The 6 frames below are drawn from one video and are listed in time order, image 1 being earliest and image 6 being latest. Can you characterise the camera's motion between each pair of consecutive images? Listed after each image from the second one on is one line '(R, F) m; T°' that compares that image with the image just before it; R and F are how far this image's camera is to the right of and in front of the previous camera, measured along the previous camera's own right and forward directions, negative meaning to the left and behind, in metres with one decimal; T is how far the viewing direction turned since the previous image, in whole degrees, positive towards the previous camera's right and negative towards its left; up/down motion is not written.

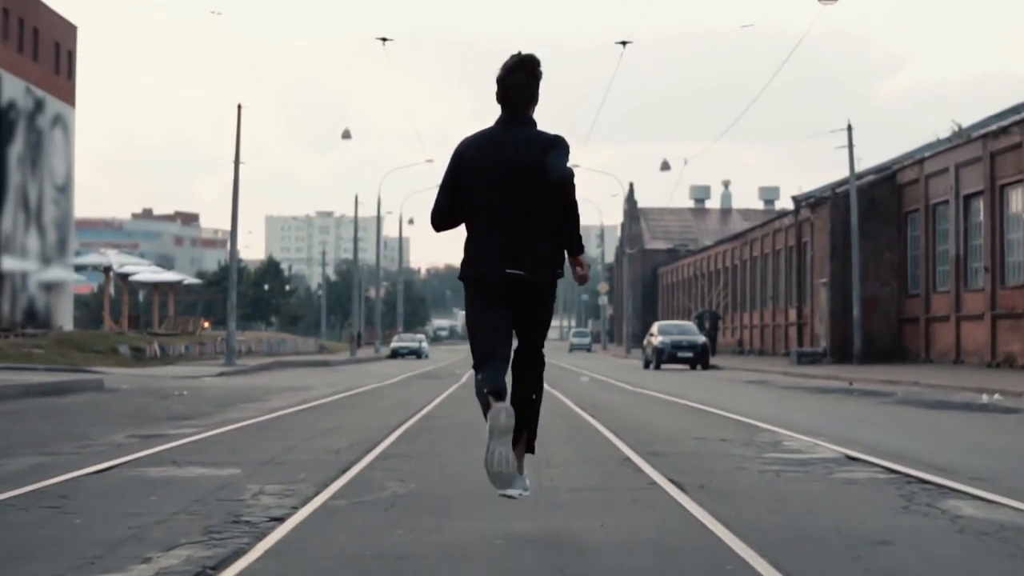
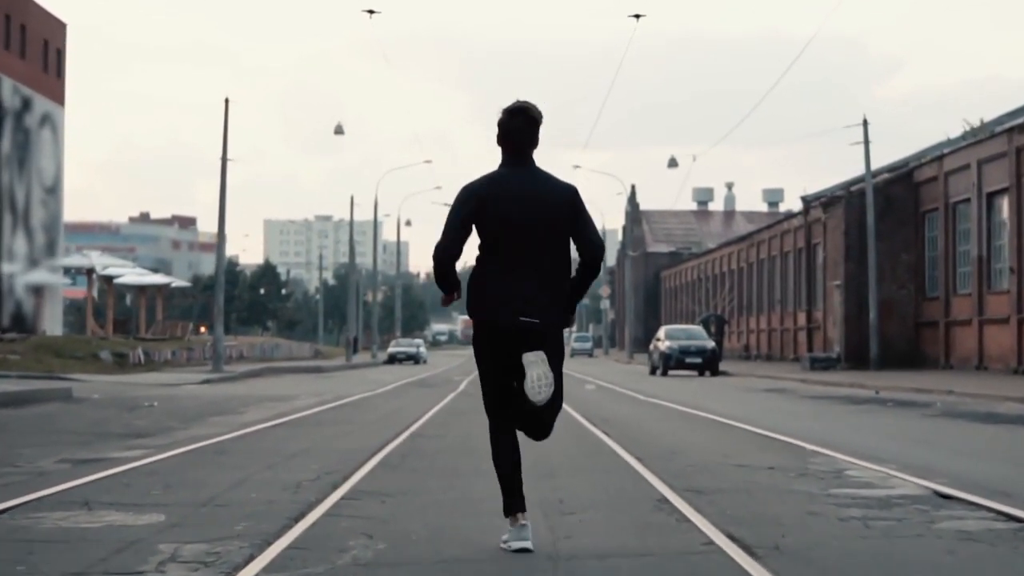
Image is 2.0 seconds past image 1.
(0.0, +2.4) m; 0°
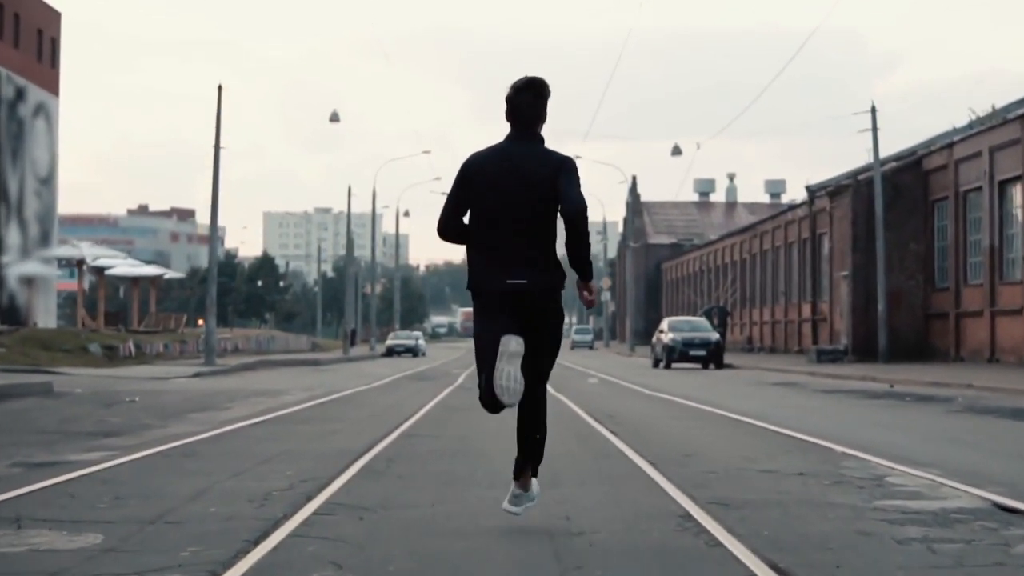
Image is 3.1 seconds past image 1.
(0.0, +1.2) m; 0°
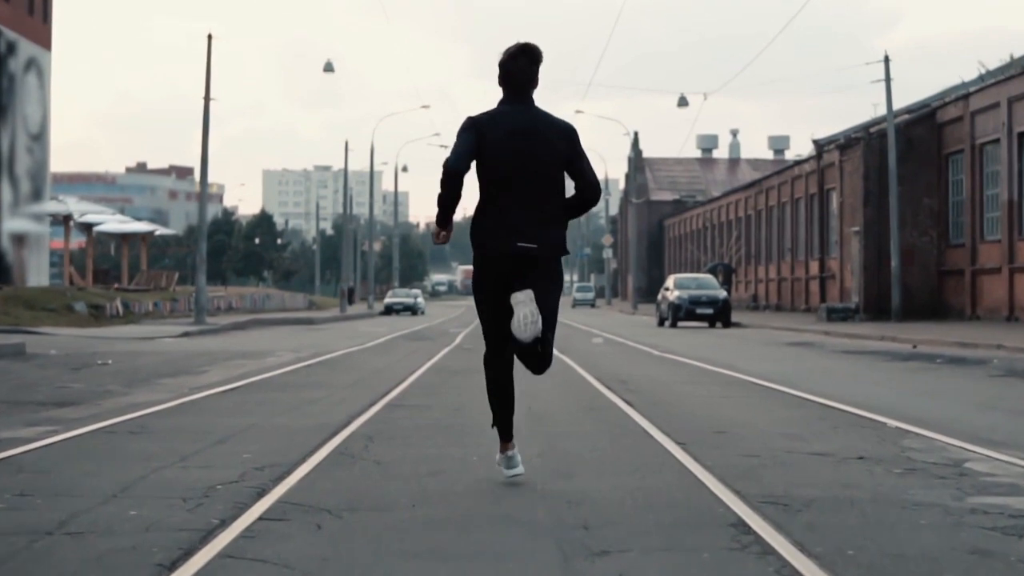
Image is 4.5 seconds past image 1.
(0.0, +1.7) m; 0°
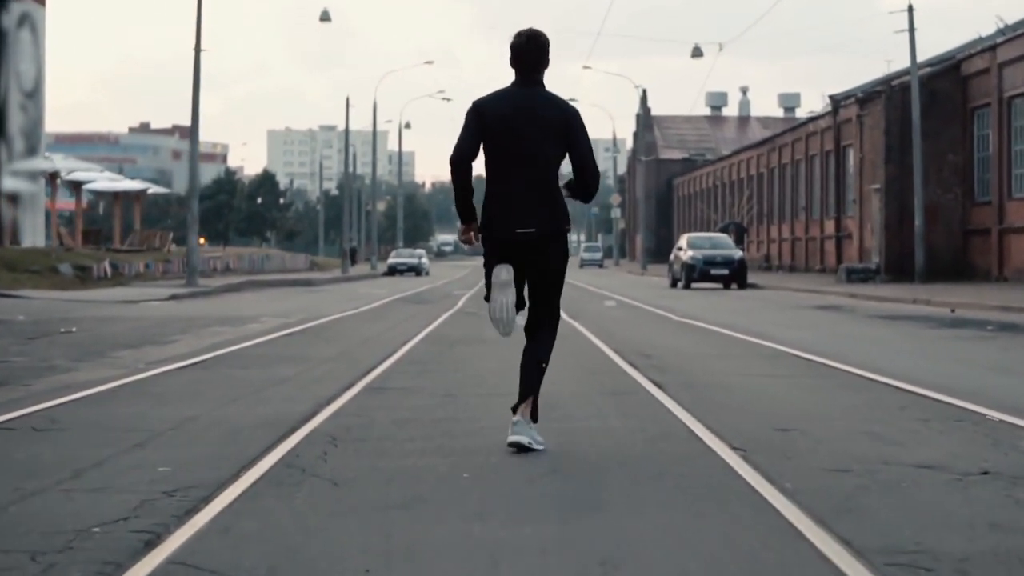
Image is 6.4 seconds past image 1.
(0.0, +2.2) m; 0°
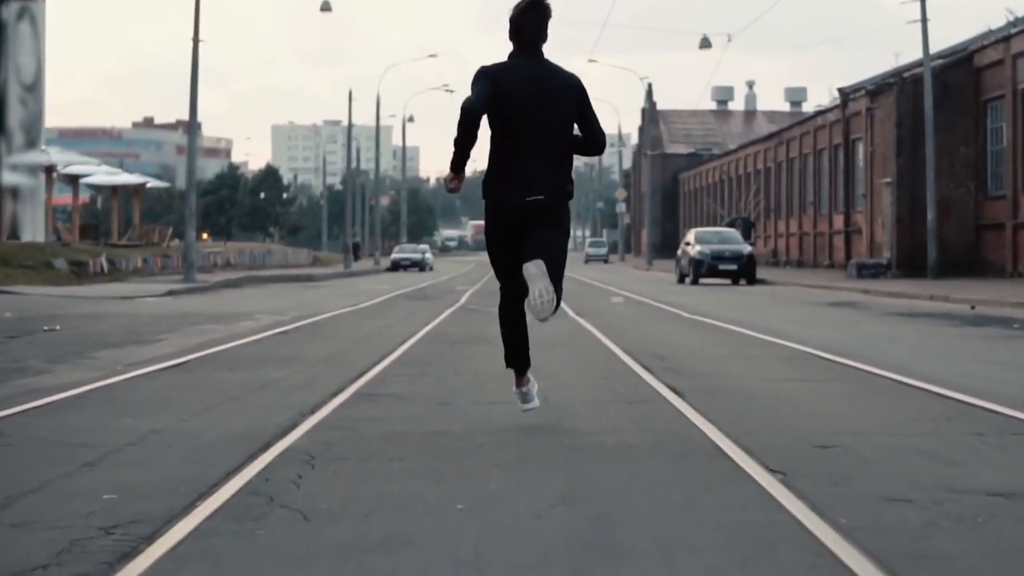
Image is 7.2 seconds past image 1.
(0.0, +0.9) m; 0°
